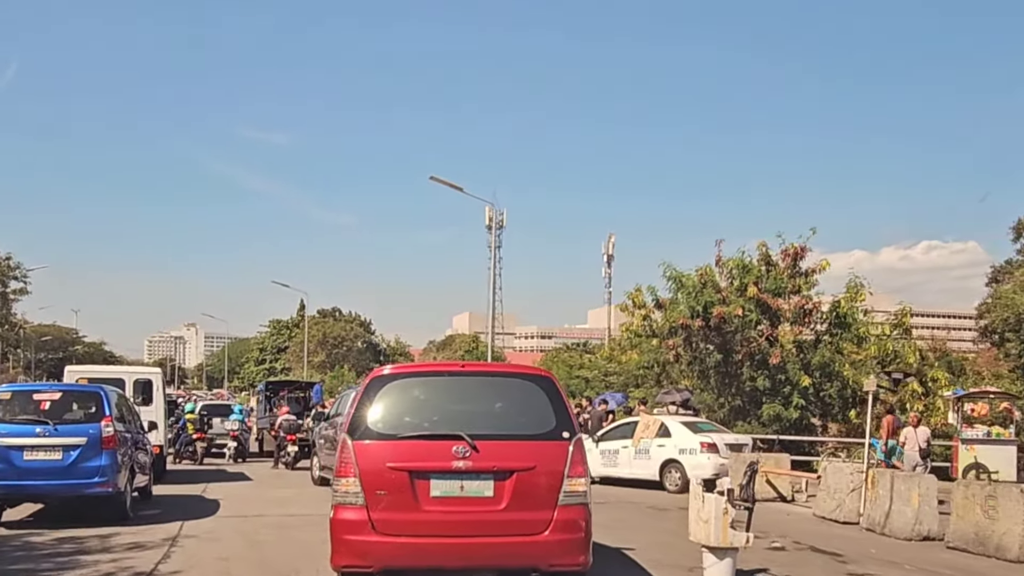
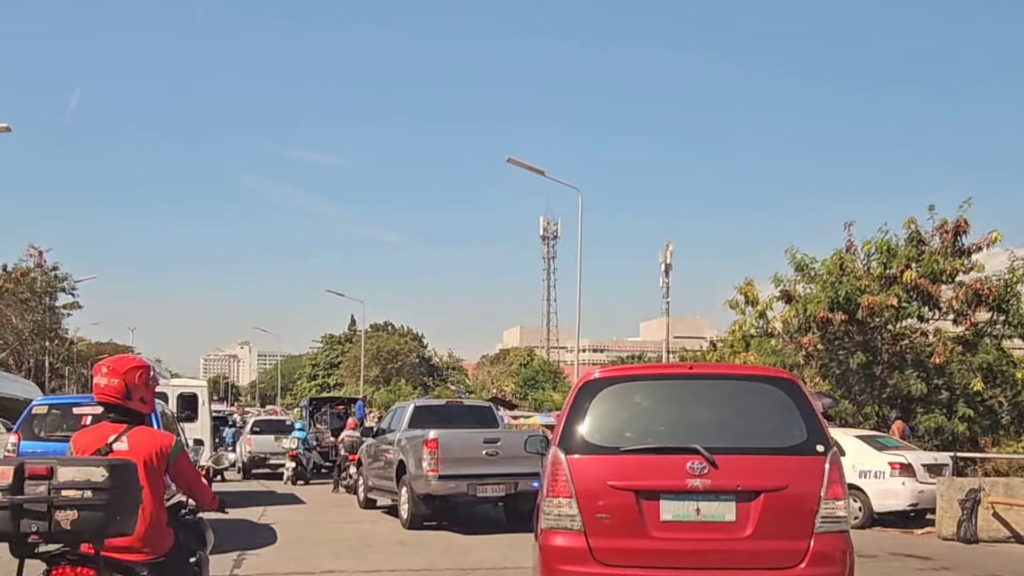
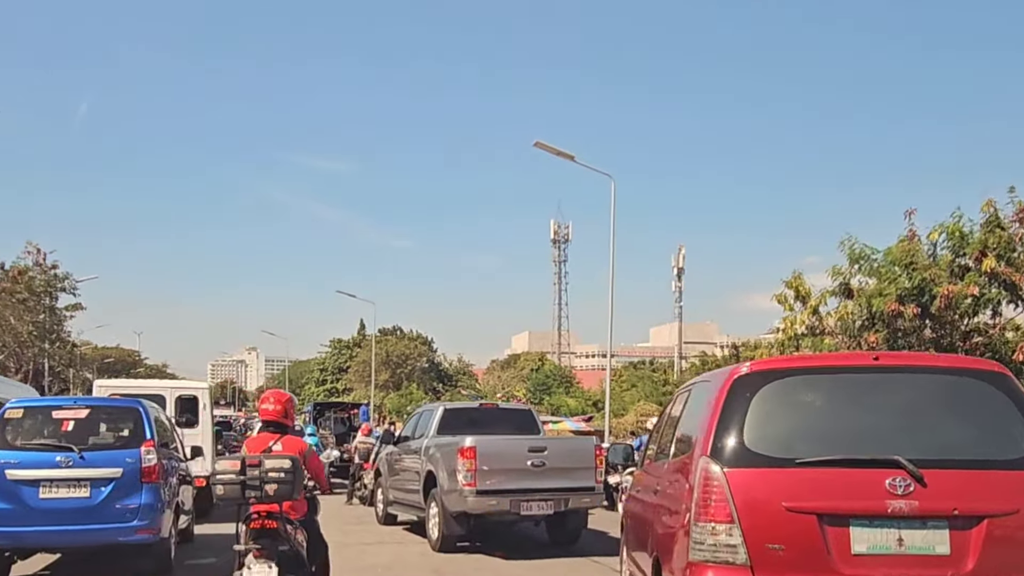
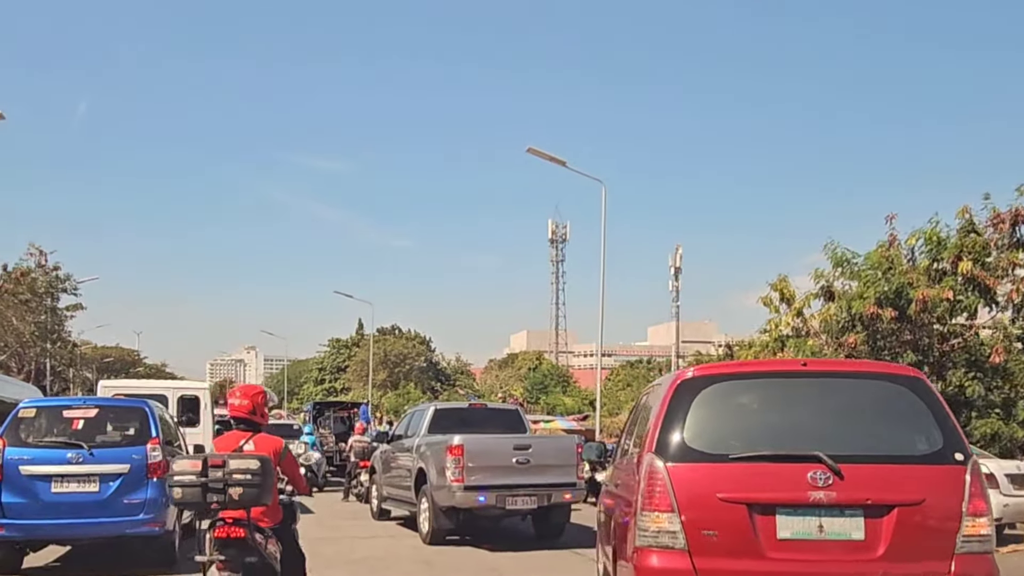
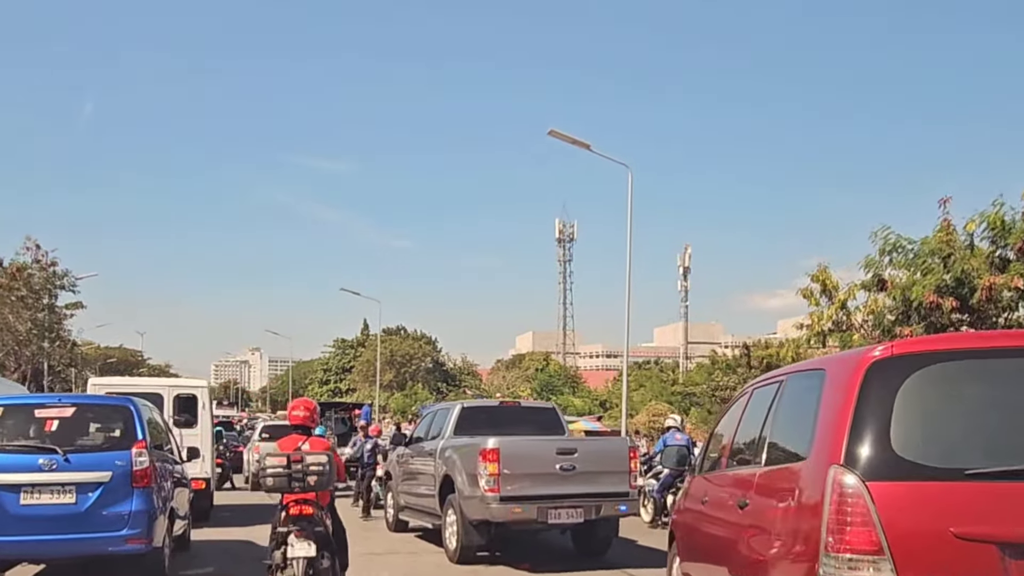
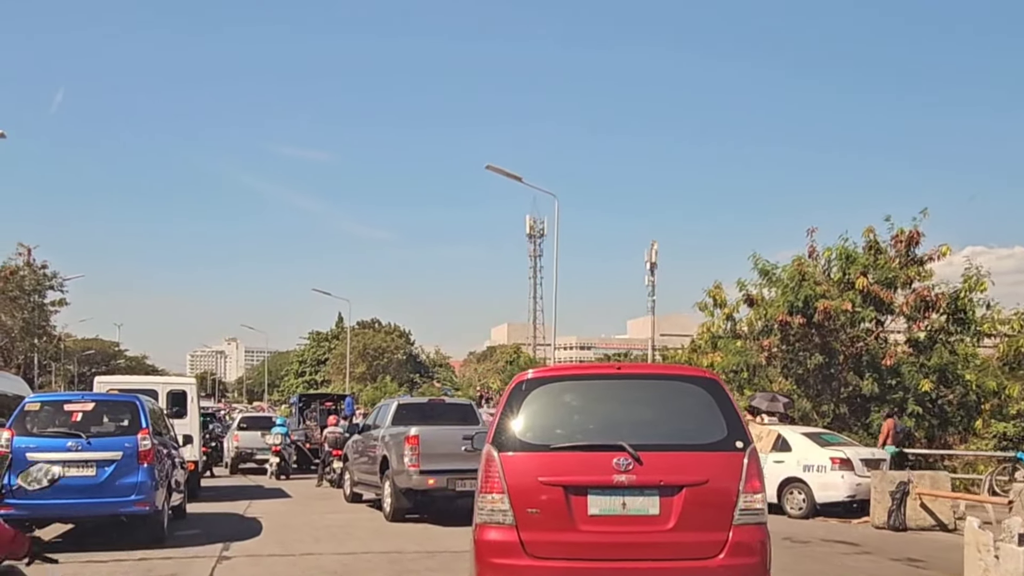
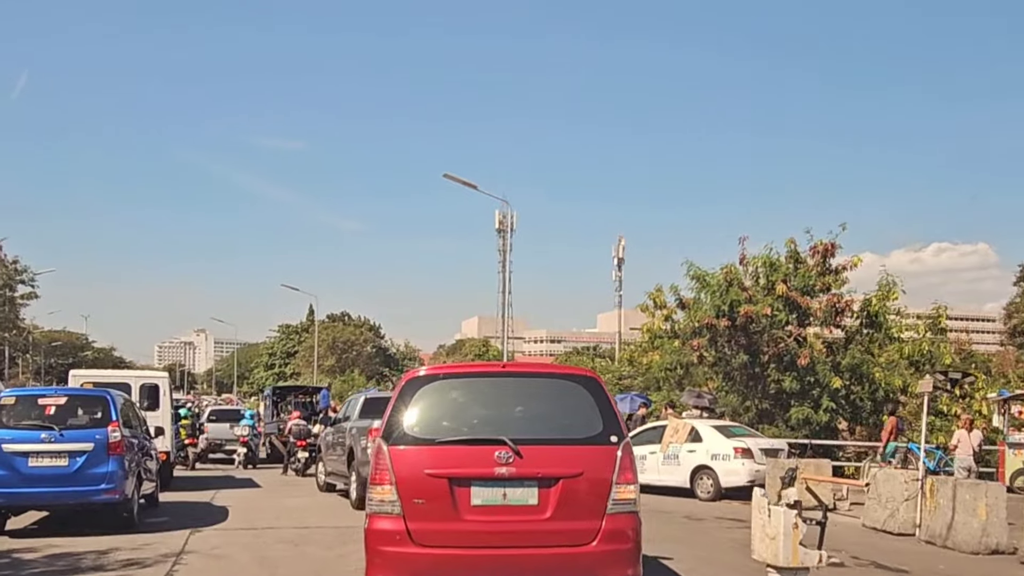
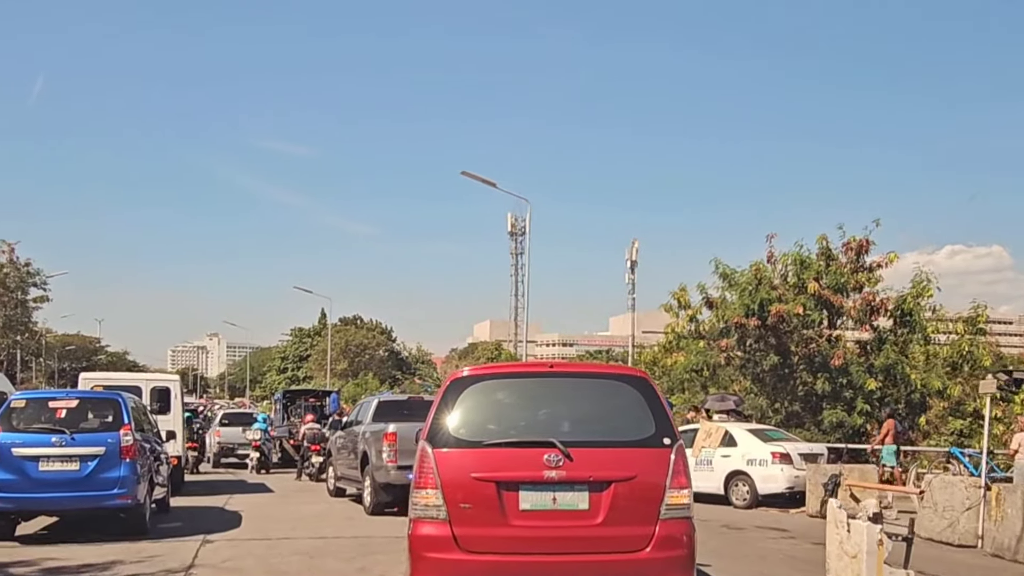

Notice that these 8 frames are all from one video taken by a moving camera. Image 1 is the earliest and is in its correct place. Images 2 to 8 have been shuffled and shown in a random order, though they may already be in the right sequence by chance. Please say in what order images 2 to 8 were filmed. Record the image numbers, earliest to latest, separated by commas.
7, 8, 6, 2, 4, 3, 5
